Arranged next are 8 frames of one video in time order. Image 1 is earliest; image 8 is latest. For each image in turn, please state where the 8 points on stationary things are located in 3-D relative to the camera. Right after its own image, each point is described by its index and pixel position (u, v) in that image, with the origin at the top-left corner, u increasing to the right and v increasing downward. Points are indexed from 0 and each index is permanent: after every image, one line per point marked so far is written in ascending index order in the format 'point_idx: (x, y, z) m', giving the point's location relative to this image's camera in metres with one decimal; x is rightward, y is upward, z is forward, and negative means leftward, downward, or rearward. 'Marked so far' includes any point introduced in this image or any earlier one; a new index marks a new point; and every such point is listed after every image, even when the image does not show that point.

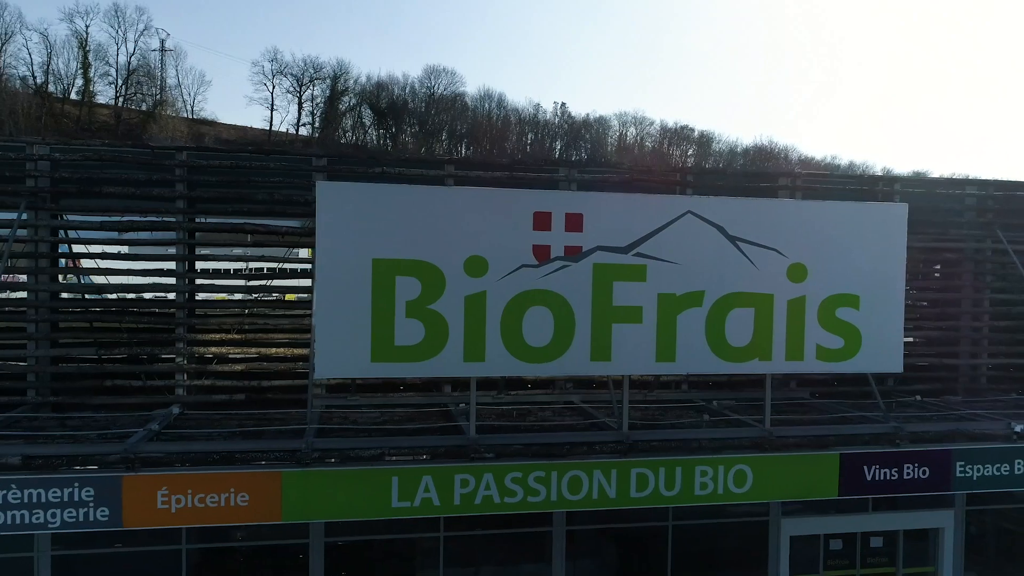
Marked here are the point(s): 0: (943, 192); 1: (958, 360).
0: (+6.0, +1.3, +10.2) m
1: (+6.2, -1.0, +10.1) m
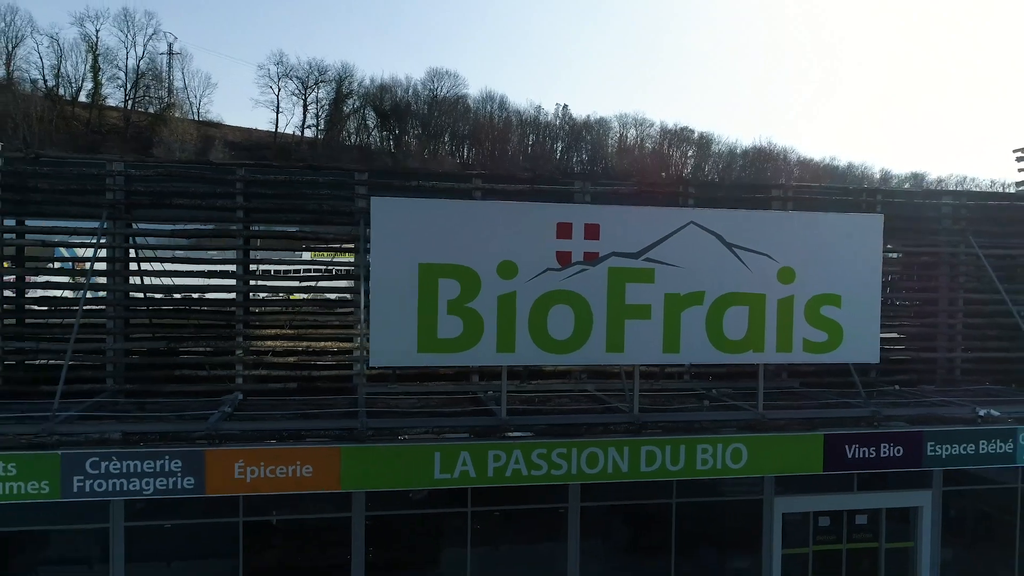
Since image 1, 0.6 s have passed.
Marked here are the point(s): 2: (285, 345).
0: (+6.3, +1.3, +11.2) m
1: (+6.4, -1.0, +11.2) m
2: (-3.0, -0.7, +9.7) m
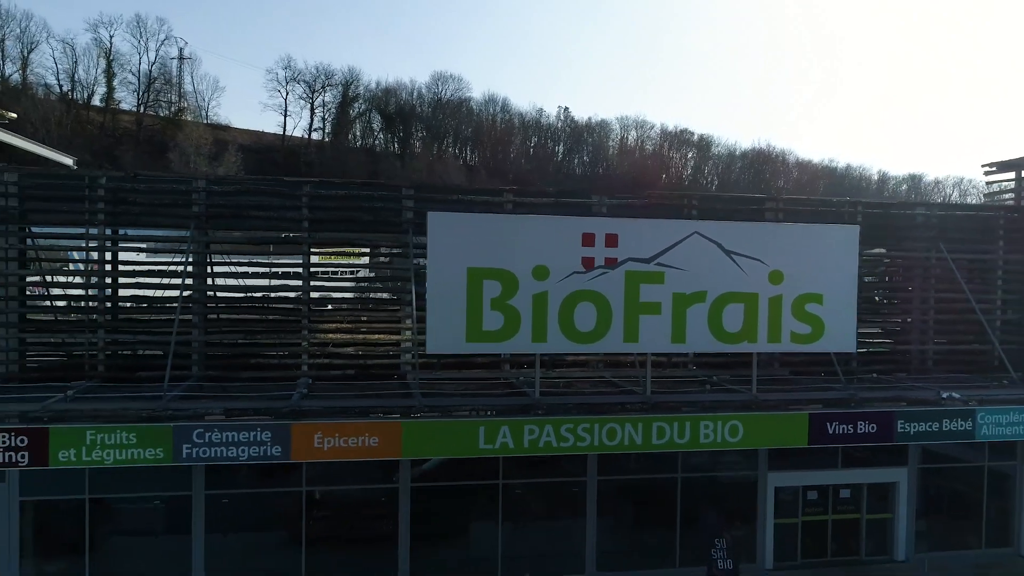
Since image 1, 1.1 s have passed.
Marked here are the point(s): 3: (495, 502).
0: (+6.7, +1.3, +12.8) m
1: (+6.9, -1.0, +12.7) m
2: (-2.5, -0.7, +11.2) m
3: (-0.3, -3.5, +12.4) m
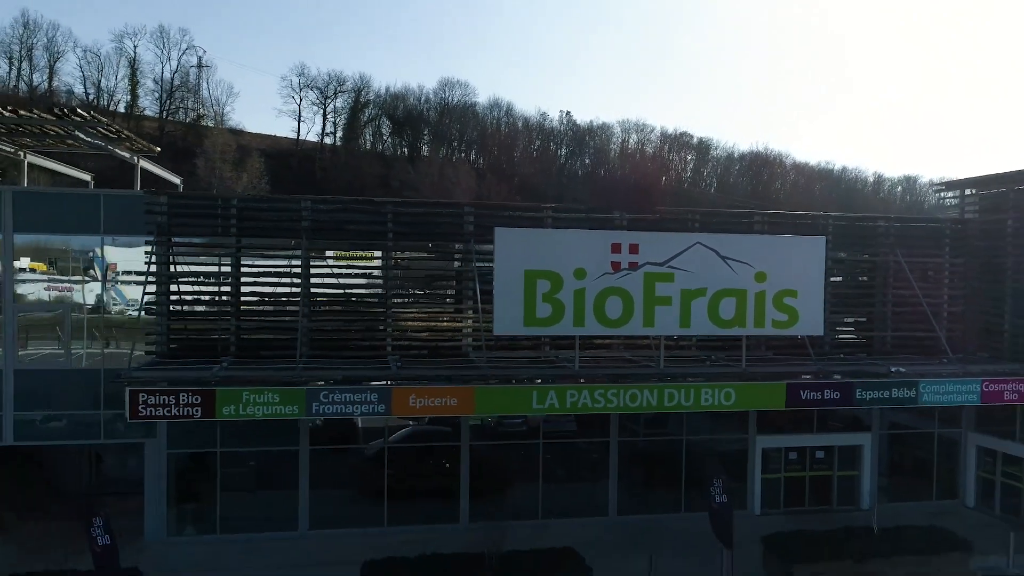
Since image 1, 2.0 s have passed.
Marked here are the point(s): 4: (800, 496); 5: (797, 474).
0: (+7.4, +1.4, +15.7) m
1: (+7.6, -1.0, +15.6) m
2: (-1.8, -0.7, +14.2) m
3: (+0.5, -3.5, +15.3) m
4: (+6.3, -4.6, +16.3) m
5: (+6.3, -4.1, +16.2) m
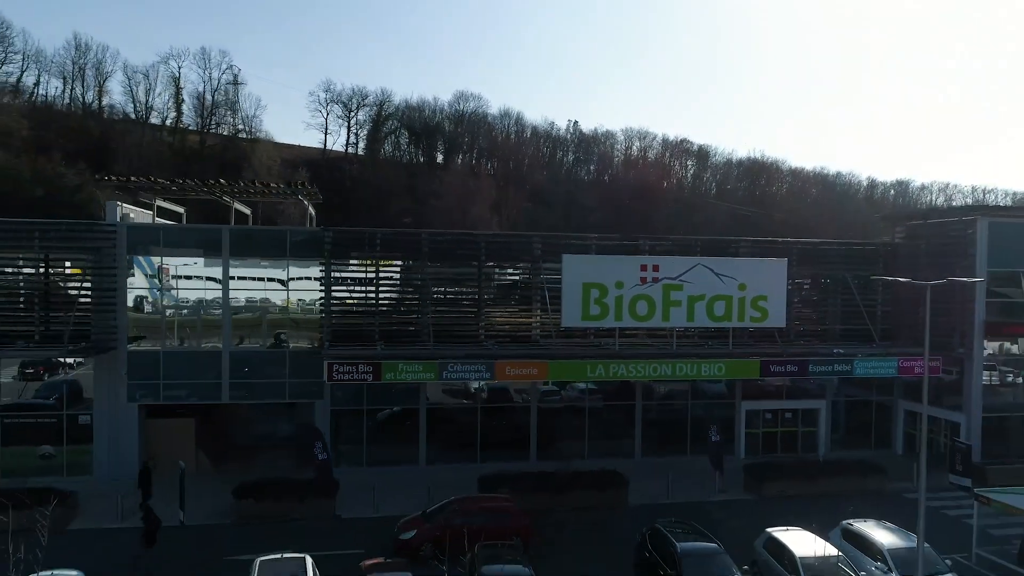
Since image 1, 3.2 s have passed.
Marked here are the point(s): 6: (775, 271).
0: (+9.0, +1.2, +21.7) m
1: (+9.2, -1.1, +21.7) m
2: (-0.2, -0.9, +20.2) m
3: (+2.0, -3.7, +21.4) m
4: (+7.9, -4.7, +22.3) m
5: (+7.8, -4.2, +22.2) m
6: (+6.9, +0.4, +19.6) m
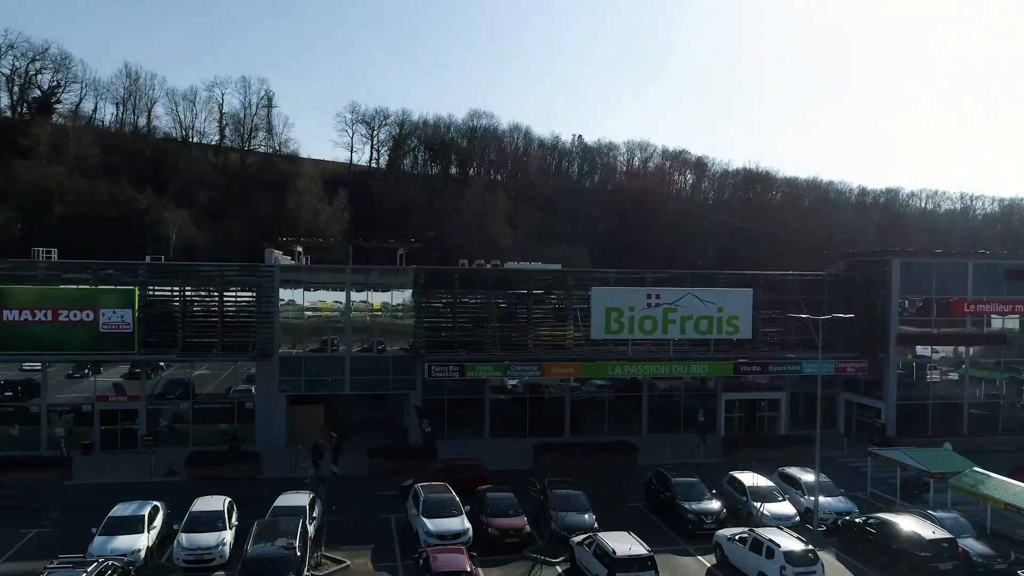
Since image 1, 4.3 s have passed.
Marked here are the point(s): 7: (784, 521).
0: (+10.5, +0.4, +29.1) m
1: (+10.7, -1.9, +29.1) m
2: (+1.3, -1.7, +27.6) m
3: (+3.5, -4.5, +28.8) m
4: (+9.4, -5.5, +29.7) m
5: (+9.3, -5.0, +29.6) m
6: (+8.4, -0.4, +27.0) m
7: (+6.7, -5.7, +18.4) m
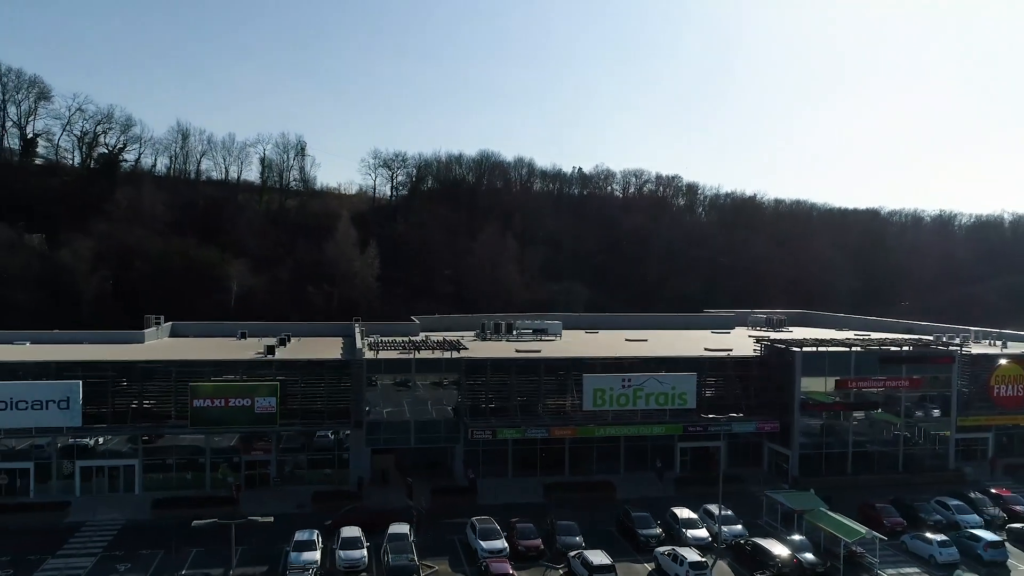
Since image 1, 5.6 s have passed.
0: (+11.3, -3.9, +40.5) m
1: (+11.5, -6.3, +40.4) m
2: (+2.1, -6.0, +39.0) m
3: (+4.3, -8.8, +40.2) m
4: (+10.2, -9.9, +41.1) m
5: (+10.1, -9.4, +41.0) m
6: (+9.2, -4.7, +38.4) m
7: (+7.5, -10.1, +29.8) m
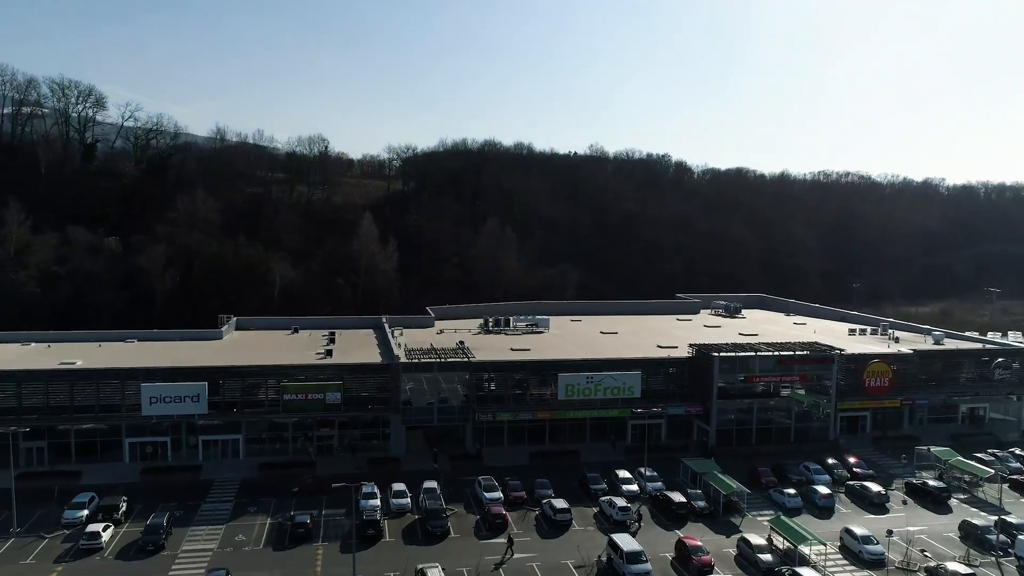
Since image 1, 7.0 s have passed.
0: (+11.0, -5.4, +54.8) m
1: (+11.1, -7.7, +54.9) m
2: (+1.7, -7.5, +53.5) m
3: (+4.0, -10.2, +54.8) m
4: (+9.9, -11.3, +55.8) m
5: (+9.8, -10.7, +55.7) m
6: (+8.9, -6.3, +52.8) m
7: (+7.1, -12.3, +44.6) m
